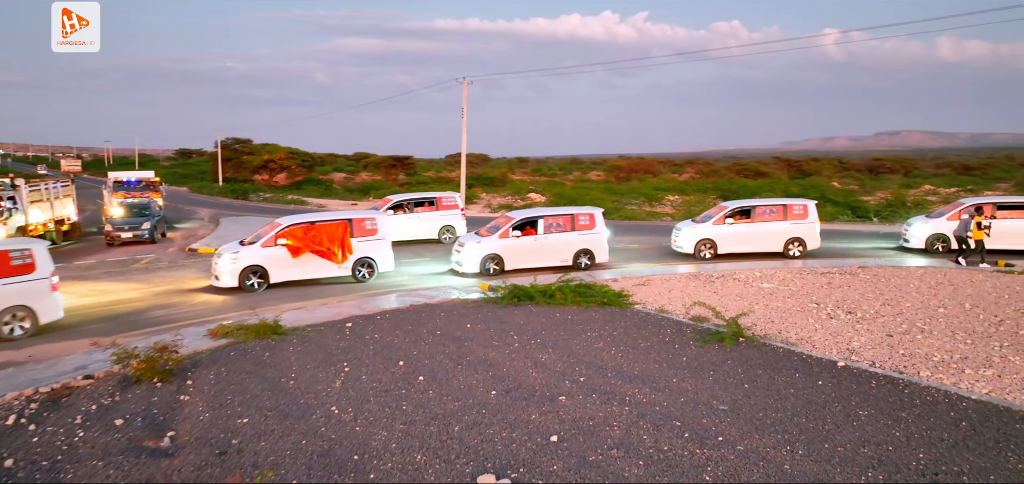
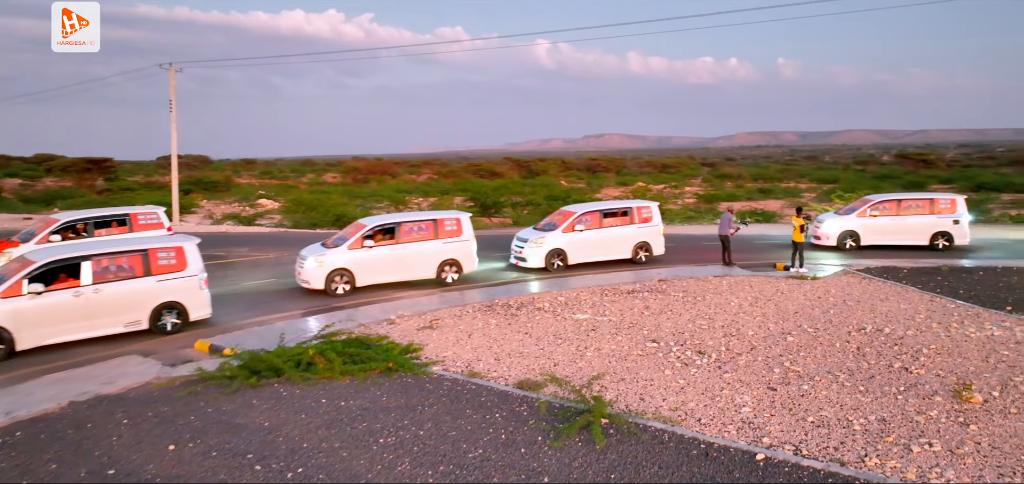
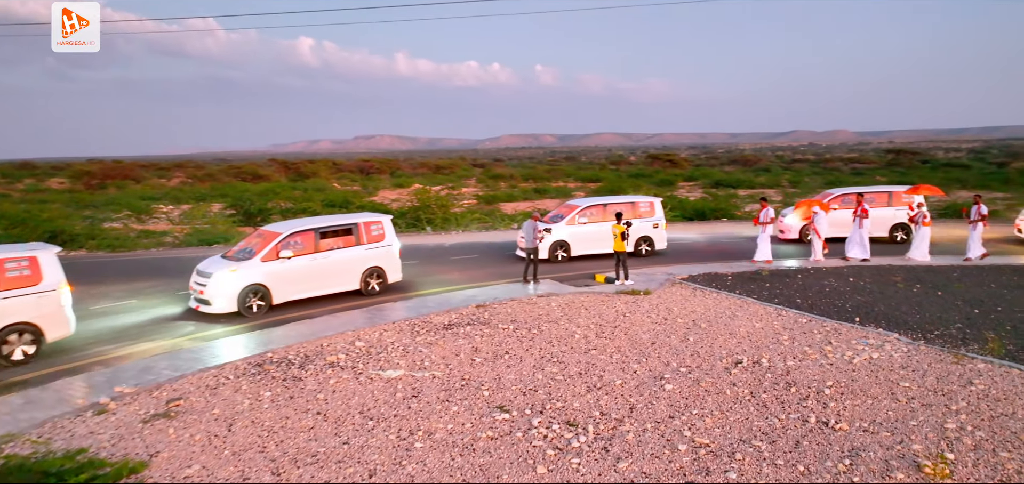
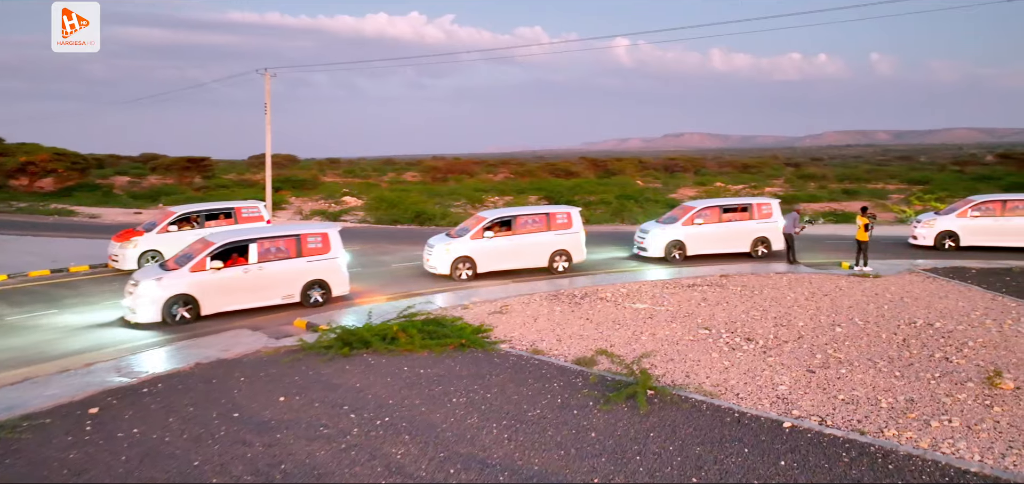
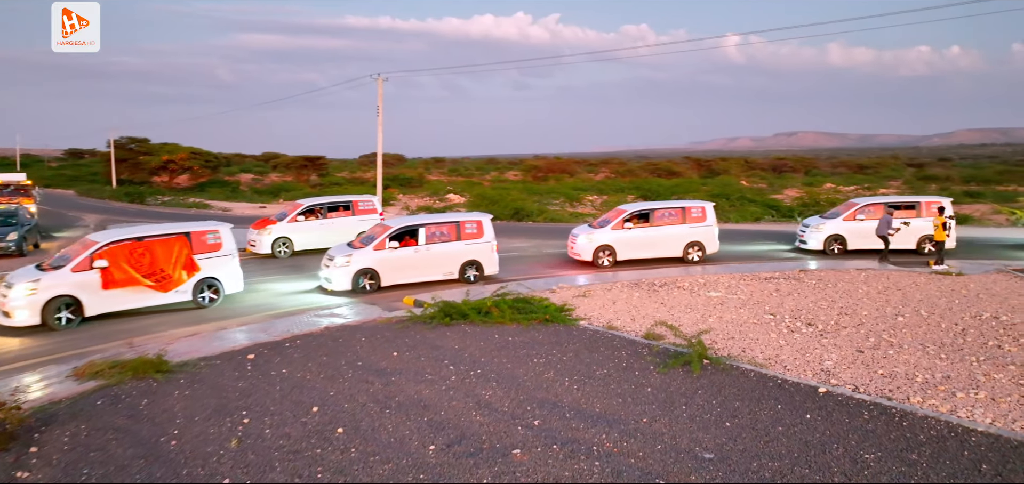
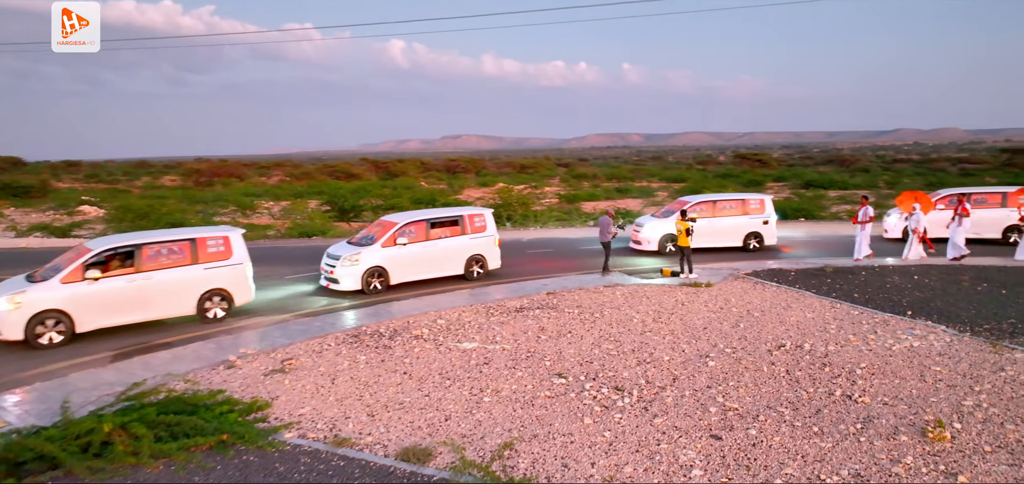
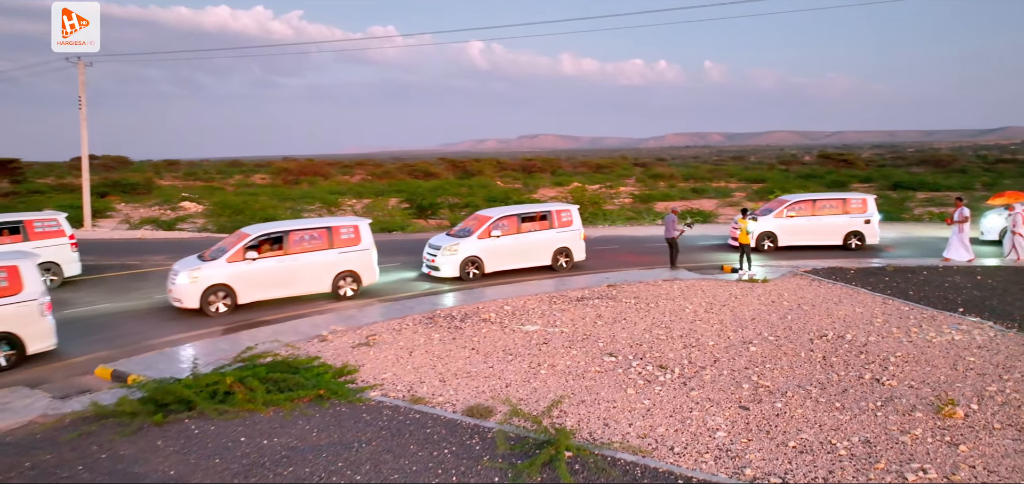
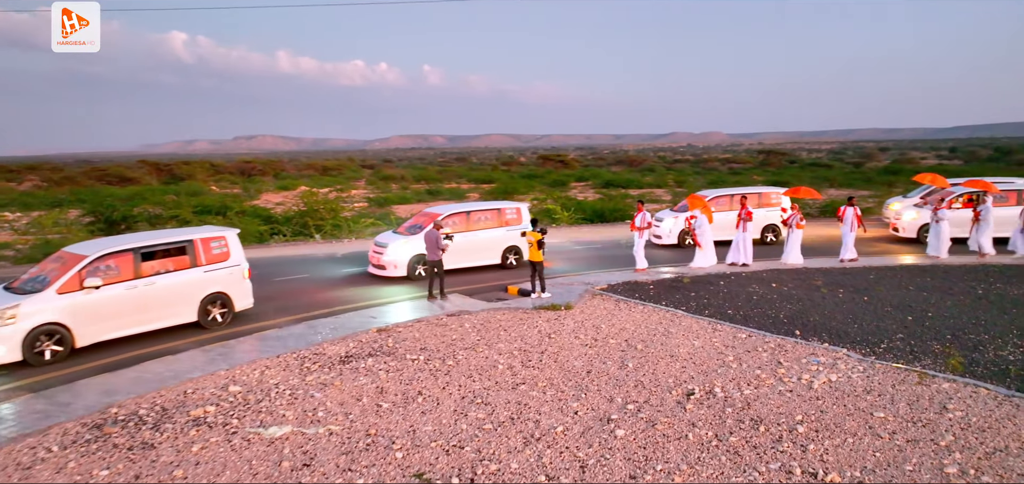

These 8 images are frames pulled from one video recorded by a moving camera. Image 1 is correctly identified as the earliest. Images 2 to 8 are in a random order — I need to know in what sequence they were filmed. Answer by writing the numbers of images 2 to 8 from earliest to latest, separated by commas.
5, 4, 2, 7, 6, 3, 8
